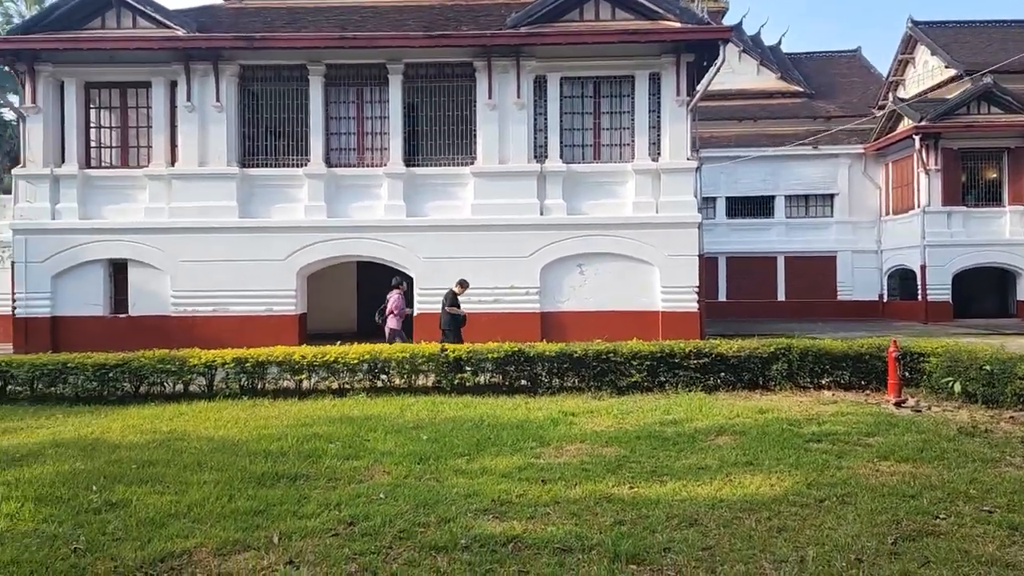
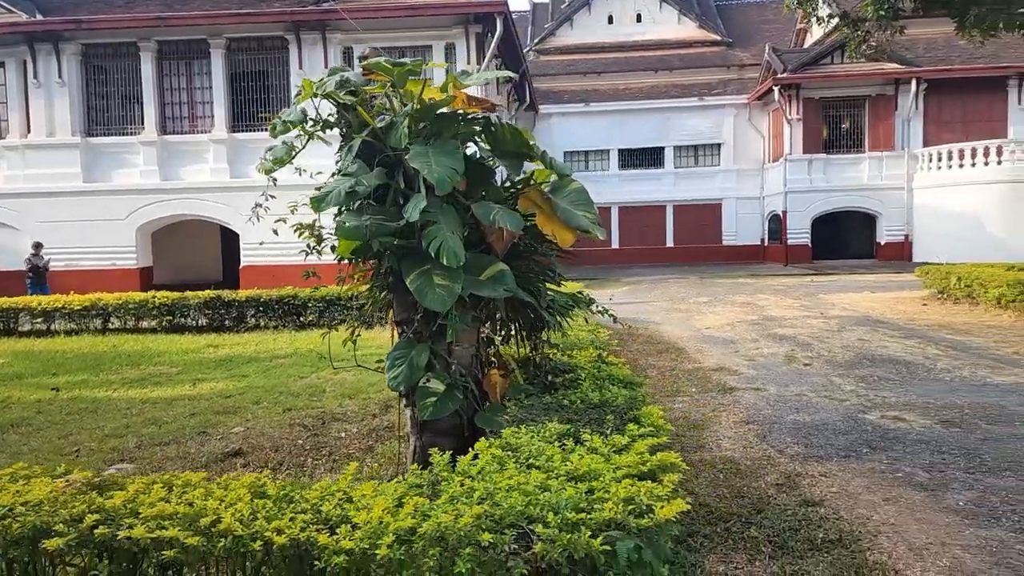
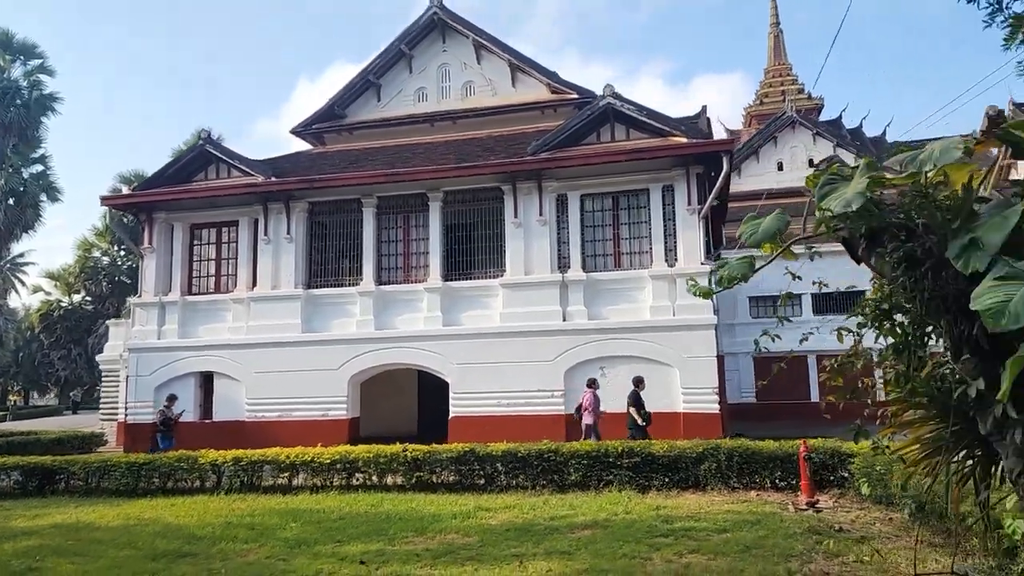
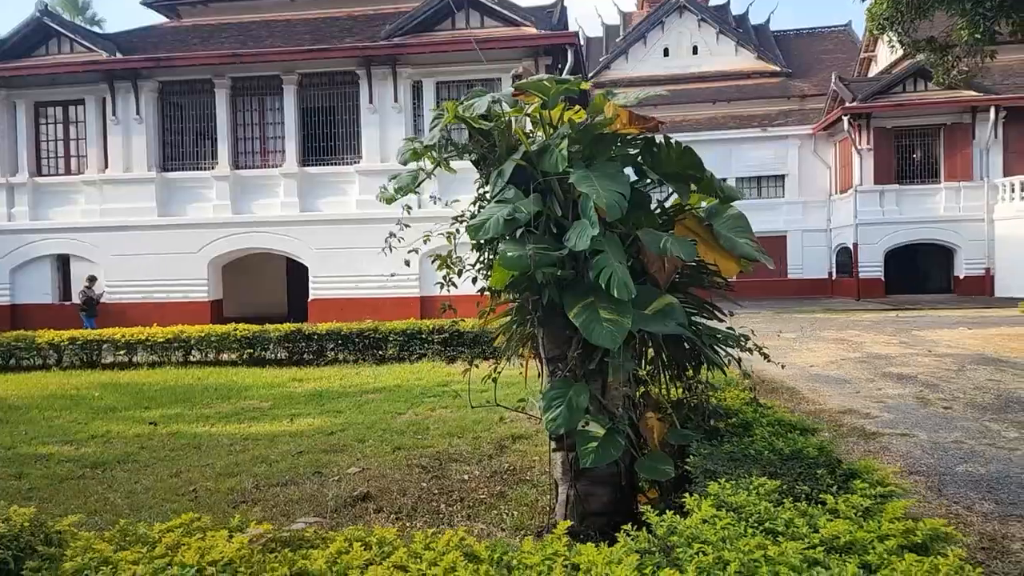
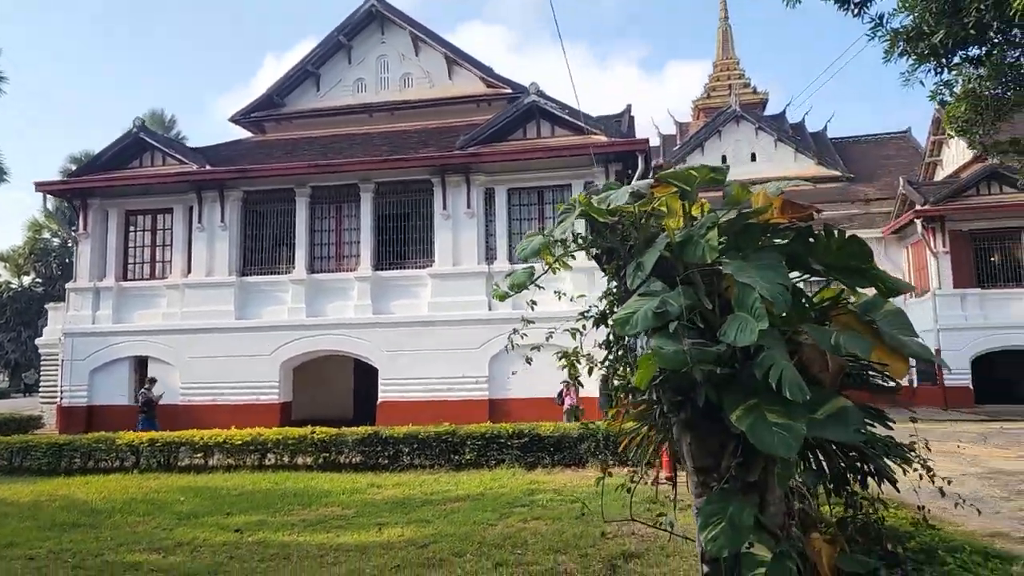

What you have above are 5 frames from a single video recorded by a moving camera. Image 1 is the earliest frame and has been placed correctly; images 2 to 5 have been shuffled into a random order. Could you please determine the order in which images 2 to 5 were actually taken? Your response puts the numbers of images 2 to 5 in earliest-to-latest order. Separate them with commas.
3, 5, 4, 2
